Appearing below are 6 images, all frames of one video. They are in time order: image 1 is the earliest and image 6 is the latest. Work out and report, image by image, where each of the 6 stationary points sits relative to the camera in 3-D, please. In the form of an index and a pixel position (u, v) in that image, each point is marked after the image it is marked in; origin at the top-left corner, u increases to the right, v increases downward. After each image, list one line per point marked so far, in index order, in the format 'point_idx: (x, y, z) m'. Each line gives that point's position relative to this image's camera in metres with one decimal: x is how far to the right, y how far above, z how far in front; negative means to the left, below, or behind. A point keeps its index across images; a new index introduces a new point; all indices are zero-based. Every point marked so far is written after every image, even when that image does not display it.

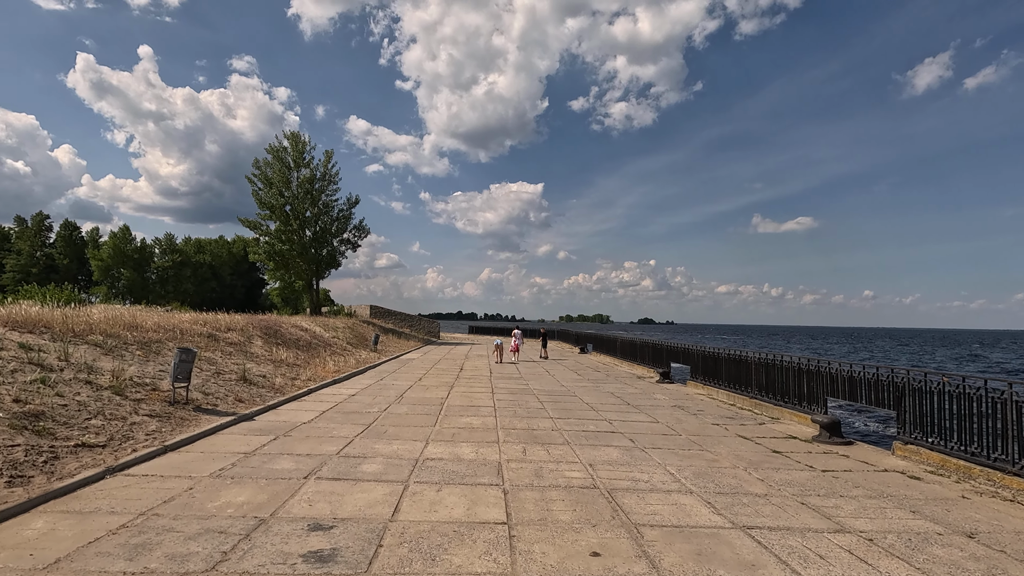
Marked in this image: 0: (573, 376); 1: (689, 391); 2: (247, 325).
0: (+2.2, -3.1, +17.4) m
1: (+5.1, -3.0, +14.0) m
2: (-8.7, -1.2, +16.1) m
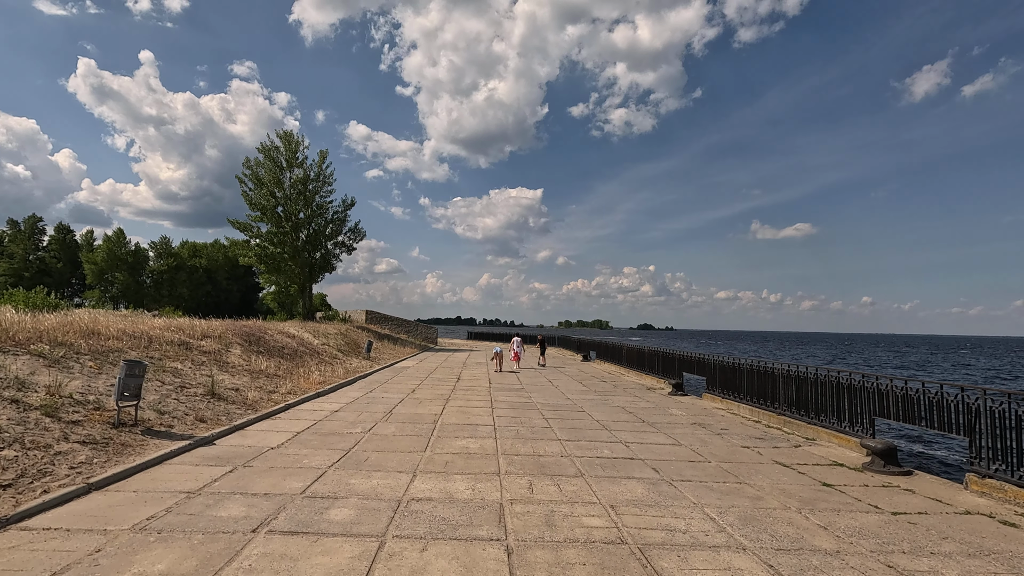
0: (+2.2, -3.3, +16.2) m
1: (+5.2, -3.1, +12.8) m
2: (-8.7, -1.3, +14.9) m
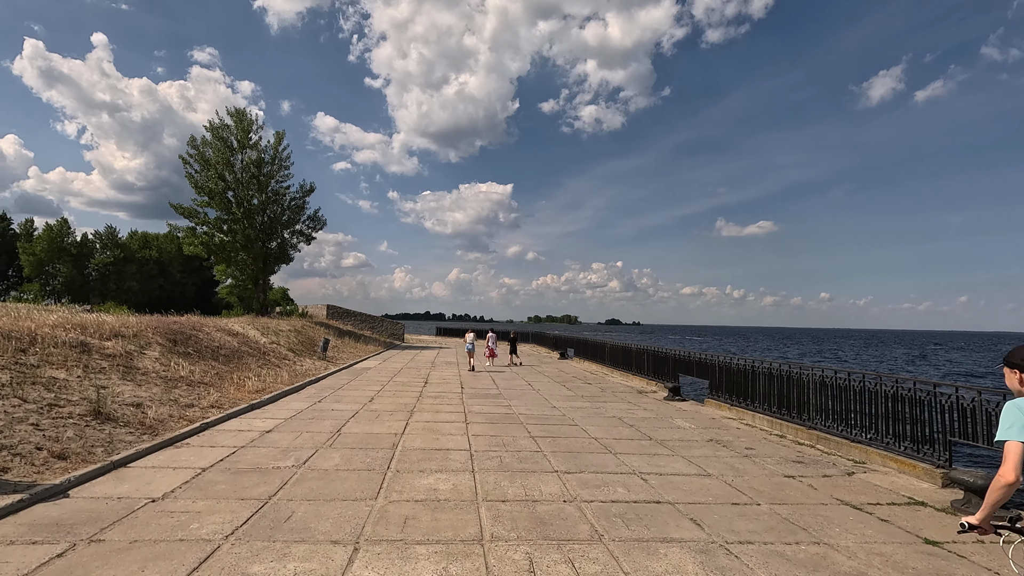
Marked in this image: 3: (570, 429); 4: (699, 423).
0: (+1.5, -3.0, +14.3) m
1: (+4.6, -2.9, +11.2) m
2: (-9.3, -1.0, +12.4) m
3: (+1.1, -2.6, +9.2) m
4: (+3.9, -2.9, +10.3) m
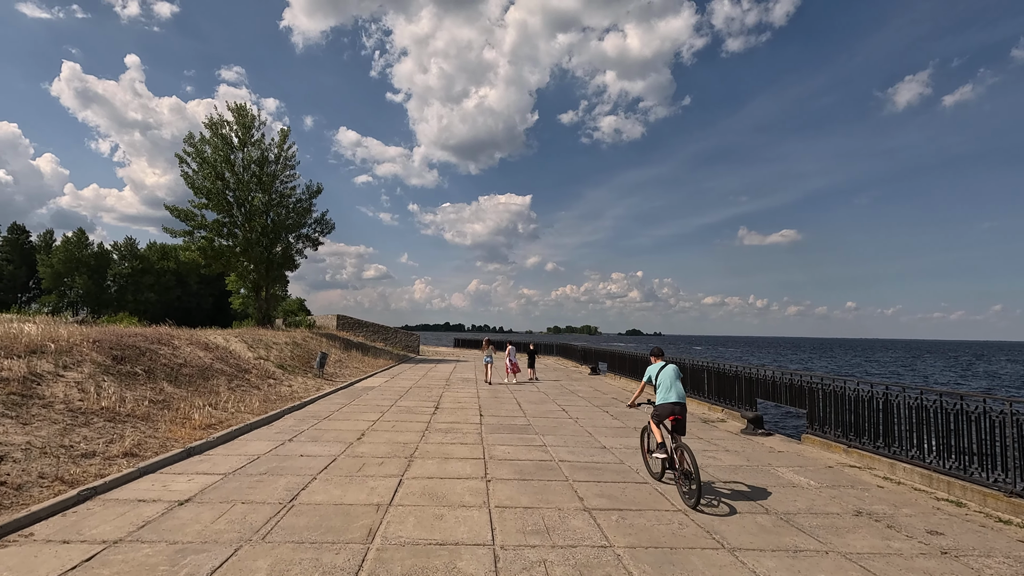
0: (+2.2, -3.1, +11.3) m
1: (+5.3, -2.9, +8.1) m
2: (-8.6, -1.1, +9.8) m
3: (+1.6, -2.6, +6.2) m
4: (+4.5, -2.8, +7.2) m
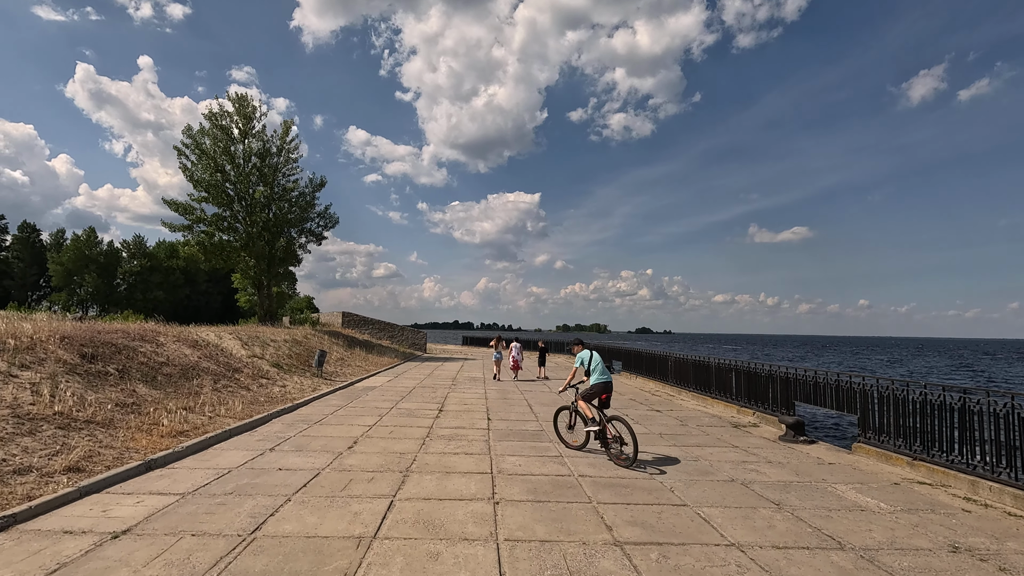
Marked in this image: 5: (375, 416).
0: (+2.4, -2.9, +10.2) m
1: (+5.4, -2.7, +6.9) m
2: (-8.4, -0.9, +8.9) m
3: (+1.7, -2.4, +5.1) m
4: (+4.7, -2.6, +6.1) m
5: (-2.8, -2.6, +10.1) m
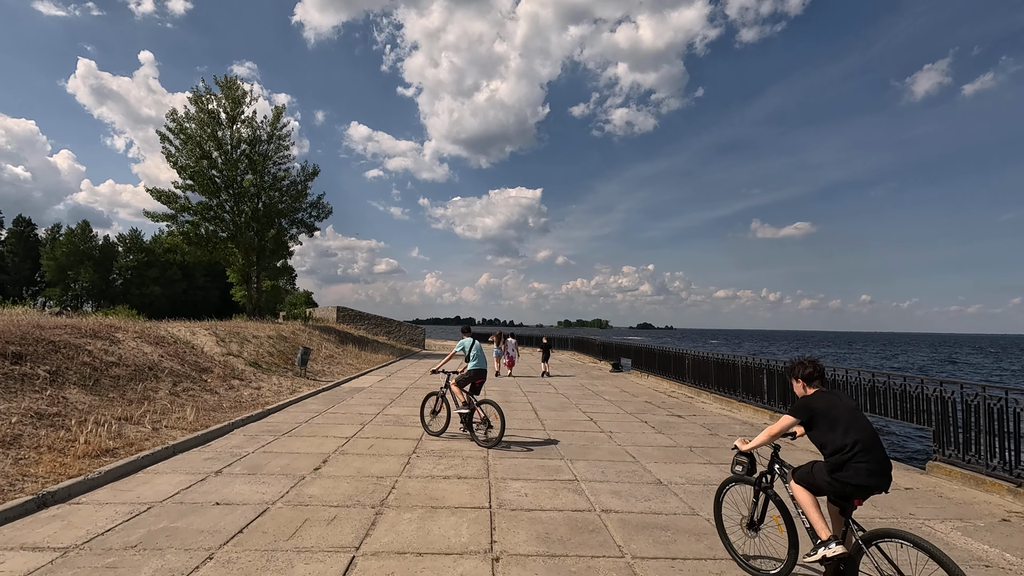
0: (+2.5, -2.7, +8.8) m
1: (+5.5, -2.5, +5.5) m
2: (-8.4, -0.7, +7.5) m
3: (+1.8, -2.2, +3.7) m
4: (+4.7, -2.4, +4.6) m
5: (-2.8, -2.4, +8.7) m
